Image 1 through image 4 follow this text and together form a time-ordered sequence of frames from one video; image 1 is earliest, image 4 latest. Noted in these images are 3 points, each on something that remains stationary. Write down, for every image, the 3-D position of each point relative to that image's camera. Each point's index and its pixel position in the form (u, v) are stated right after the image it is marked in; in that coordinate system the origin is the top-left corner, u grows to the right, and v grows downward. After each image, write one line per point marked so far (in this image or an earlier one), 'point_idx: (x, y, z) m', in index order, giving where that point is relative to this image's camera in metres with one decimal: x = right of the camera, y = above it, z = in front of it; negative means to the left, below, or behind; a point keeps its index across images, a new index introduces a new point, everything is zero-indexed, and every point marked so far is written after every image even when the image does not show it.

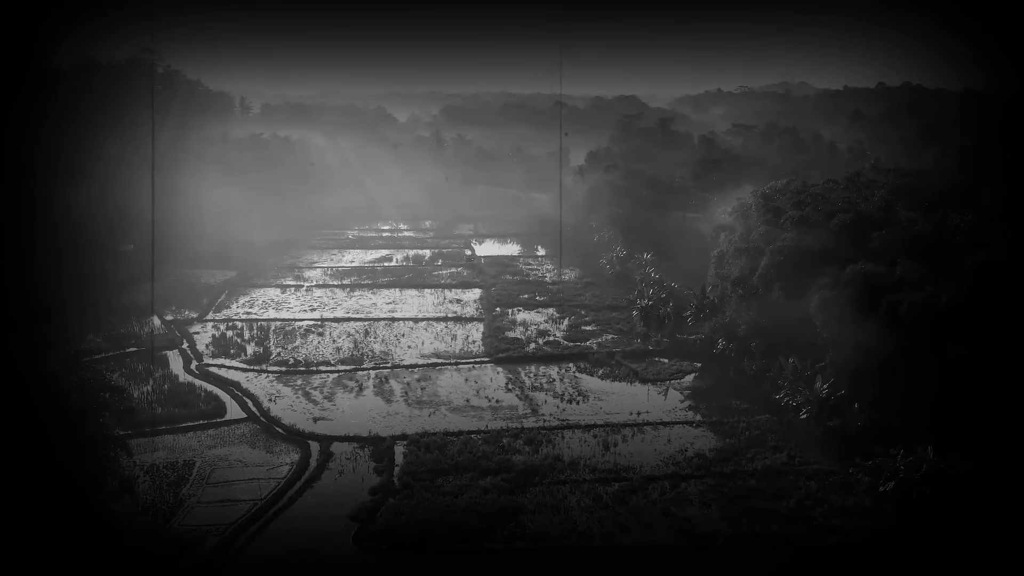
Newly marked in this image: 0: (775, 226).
0: (+4.2, +1.0, +10.1) m
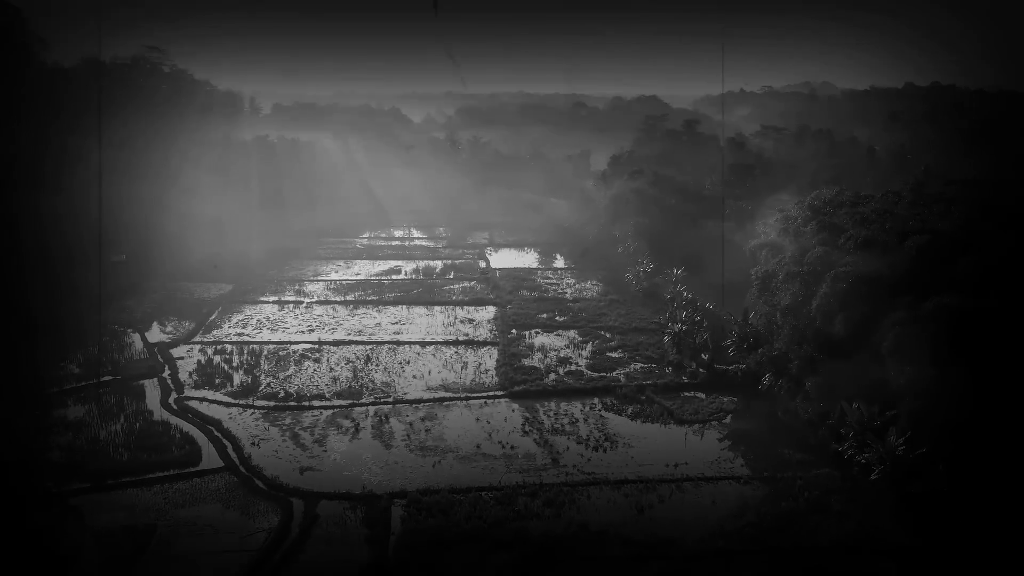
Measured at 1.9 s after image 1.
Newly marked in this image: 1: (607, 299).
0: (+4.4, +0.6, +8.8) m
1: (+2.0, -0.2, +13.7) m
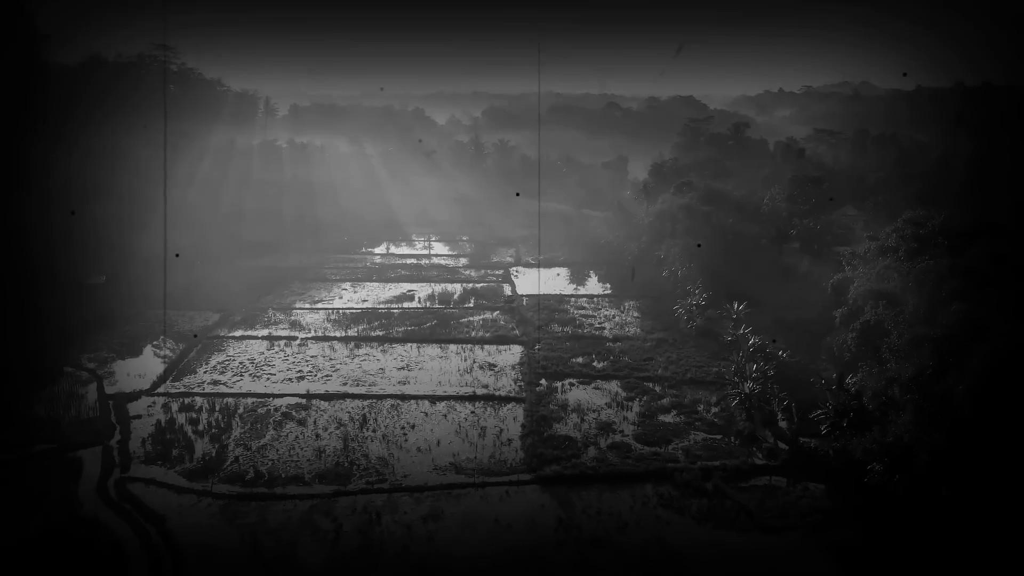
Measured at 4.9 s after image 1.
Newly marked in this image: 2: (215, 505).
0: (+4.7, -0.1, +6.6) m
1: (+2.6, -0.9, +11.6) m
2: (-3.1, -2.3, +6.8) m
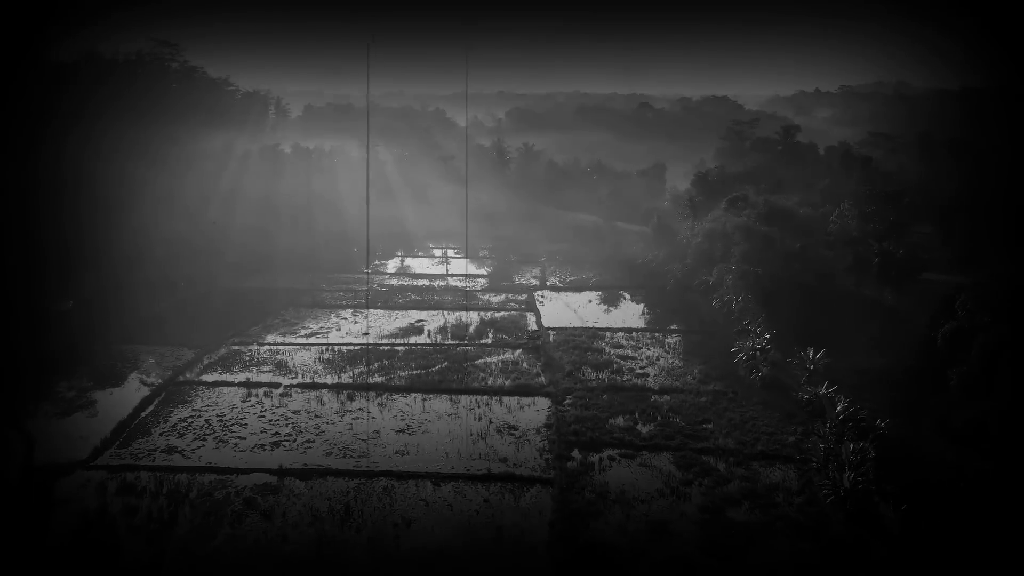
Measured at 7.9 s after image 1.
0: (+4.9, -0.8, +4.5) m
1: (+2.9, -1.5, +9.6) m
2: (-2.9, -2.8, +4.9) m
